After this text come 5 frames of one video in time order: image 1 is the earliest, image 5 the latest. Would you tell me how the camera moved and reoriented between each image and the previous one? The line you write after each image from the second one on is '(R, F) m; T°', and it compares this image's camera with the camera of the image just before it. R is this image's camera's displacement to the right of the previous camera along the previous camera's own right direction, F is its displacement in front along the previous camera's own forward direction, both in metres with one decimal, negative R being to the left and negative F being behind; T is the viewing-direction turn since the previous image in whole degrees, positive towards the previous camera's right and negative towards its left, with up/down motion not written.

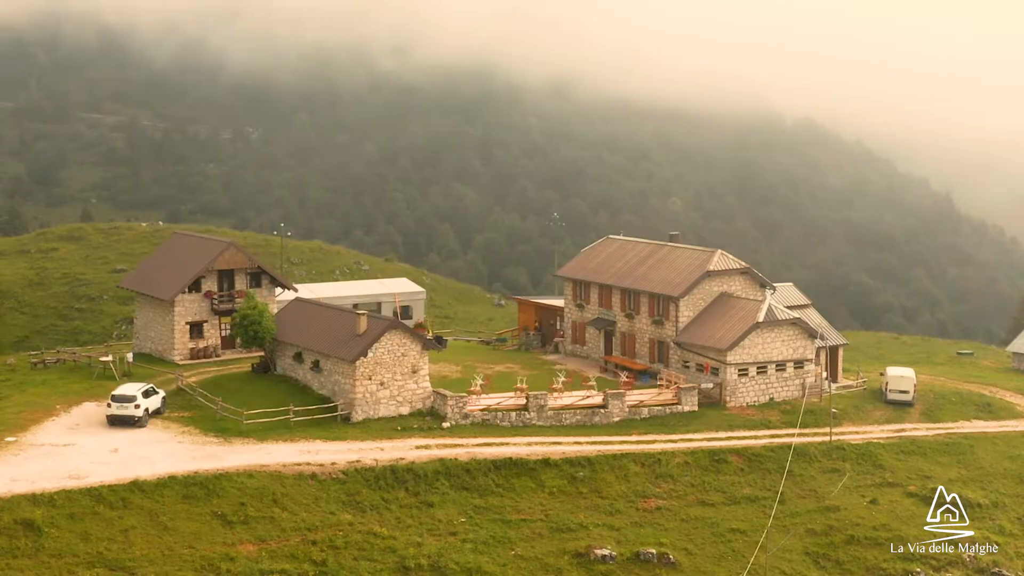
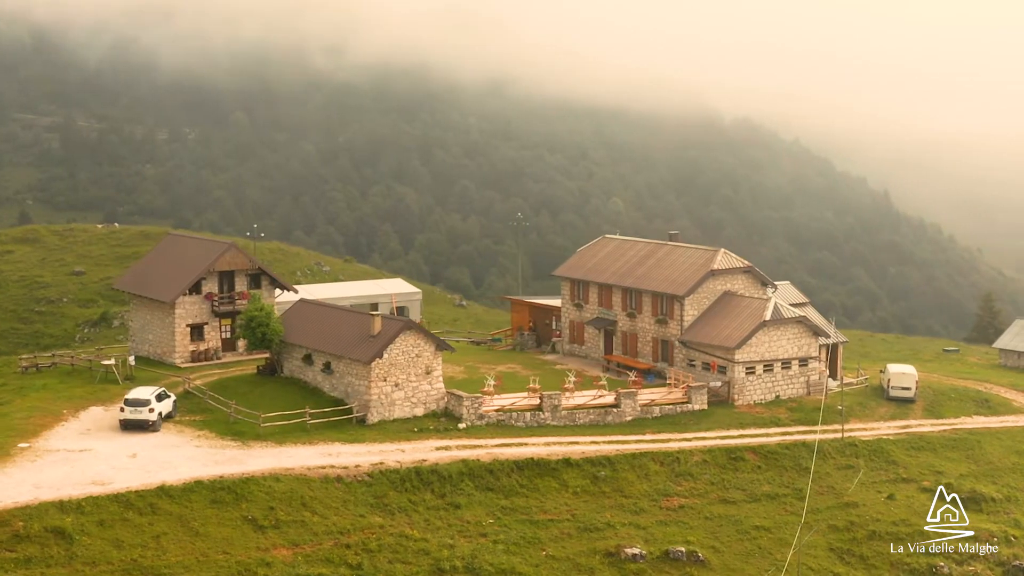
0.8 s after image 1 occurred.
(-3.1, +0.2) m; +3°
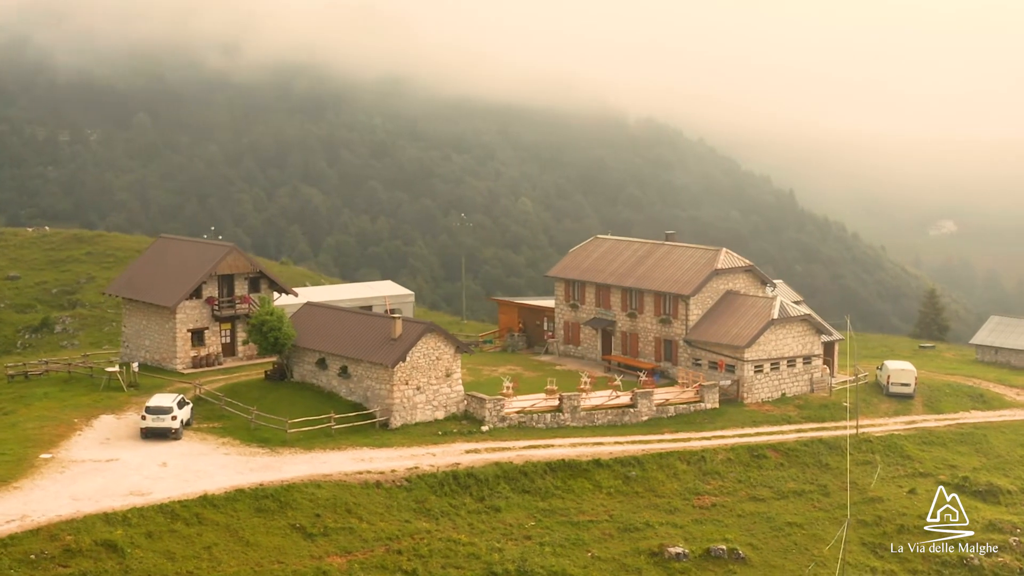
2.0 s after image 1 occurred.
(-4.6, +0.3) m; +5°
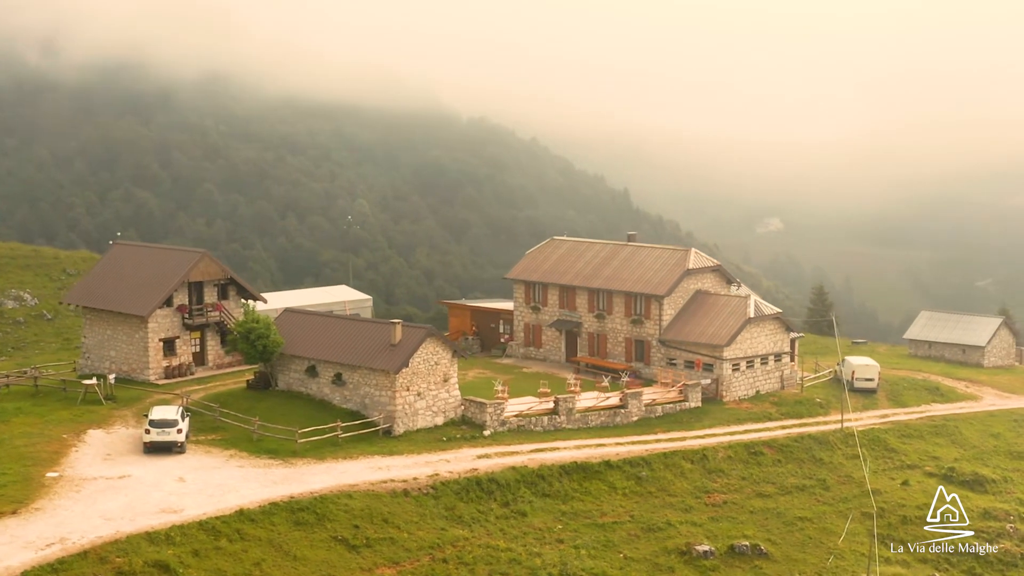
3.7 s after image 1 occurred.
(-6.5, +0.8) m; +8°
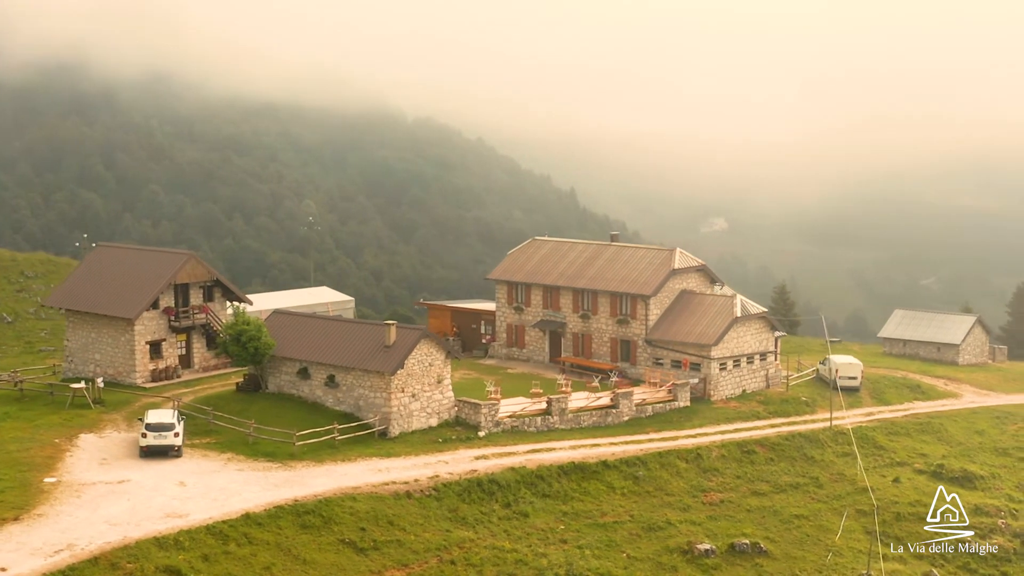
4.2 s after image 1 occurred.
(-1.9, +0.1) m; +2°
